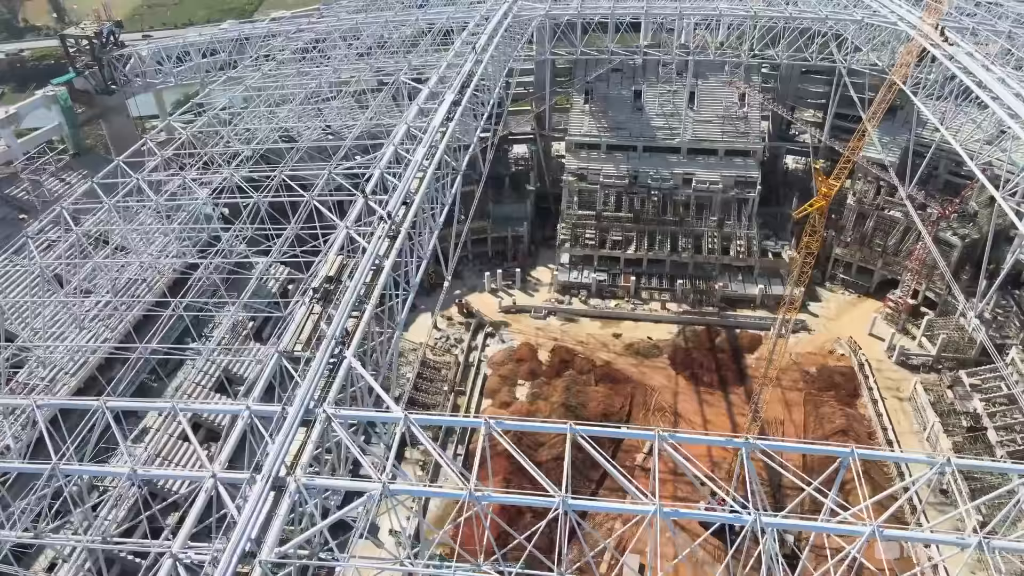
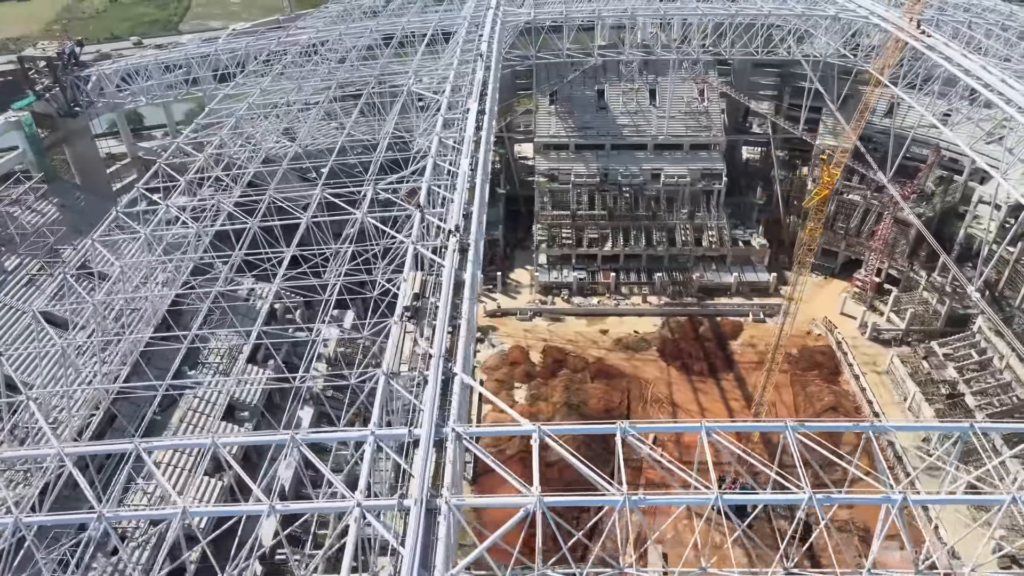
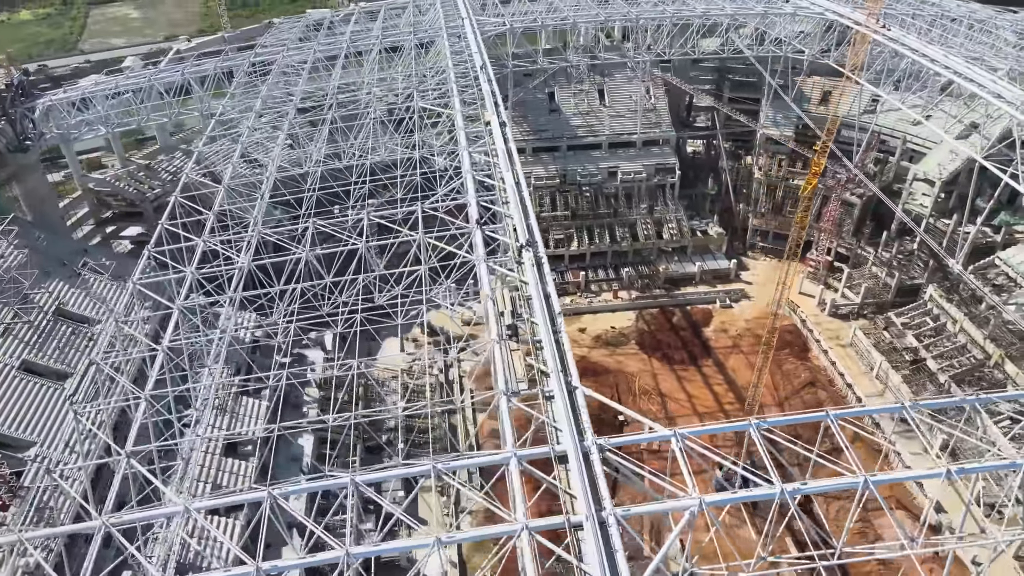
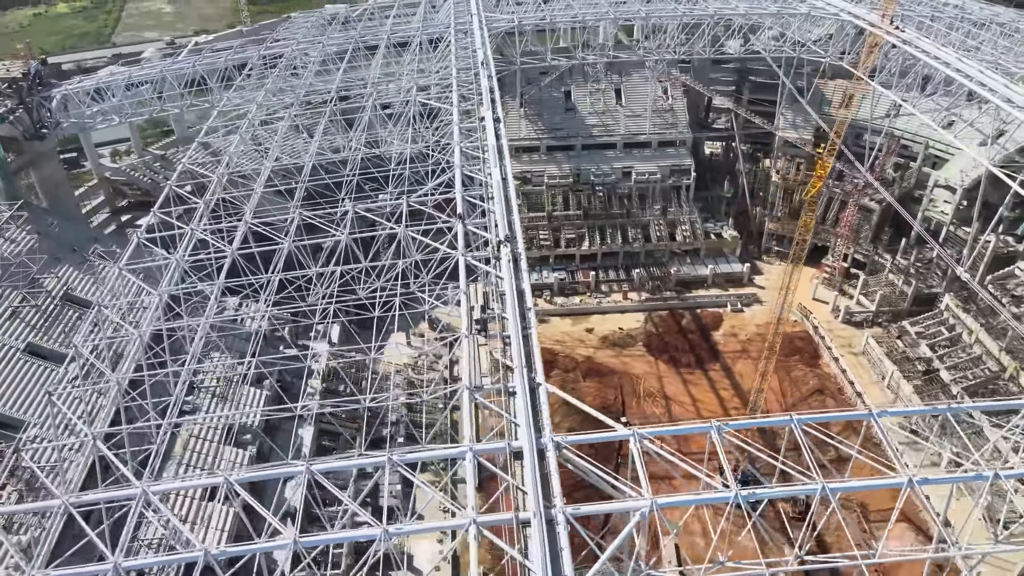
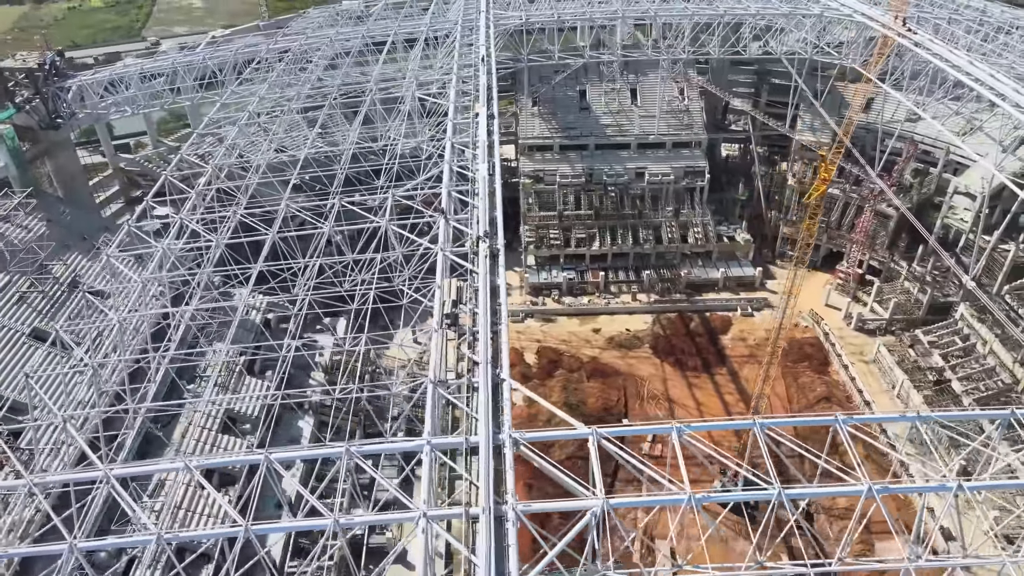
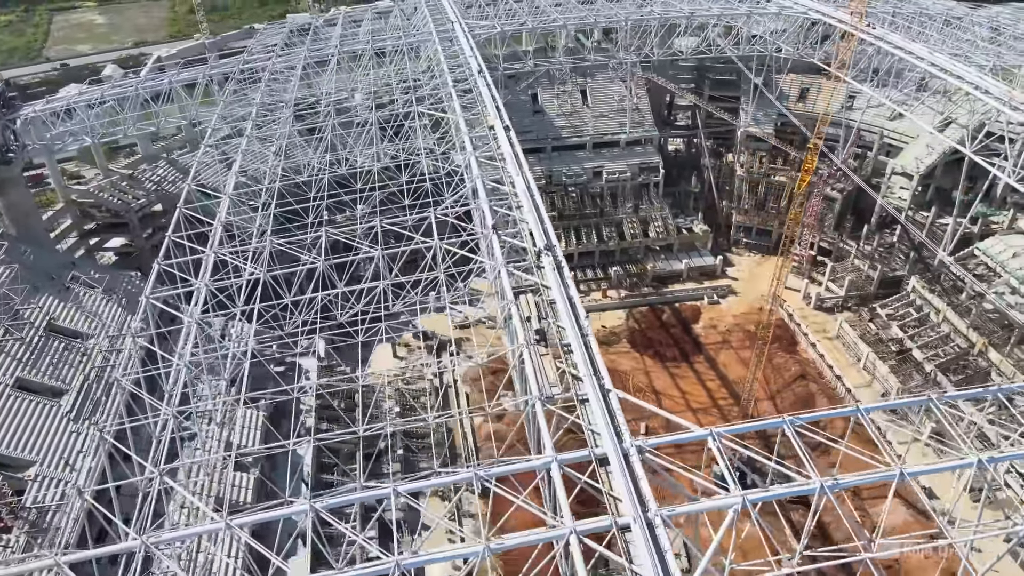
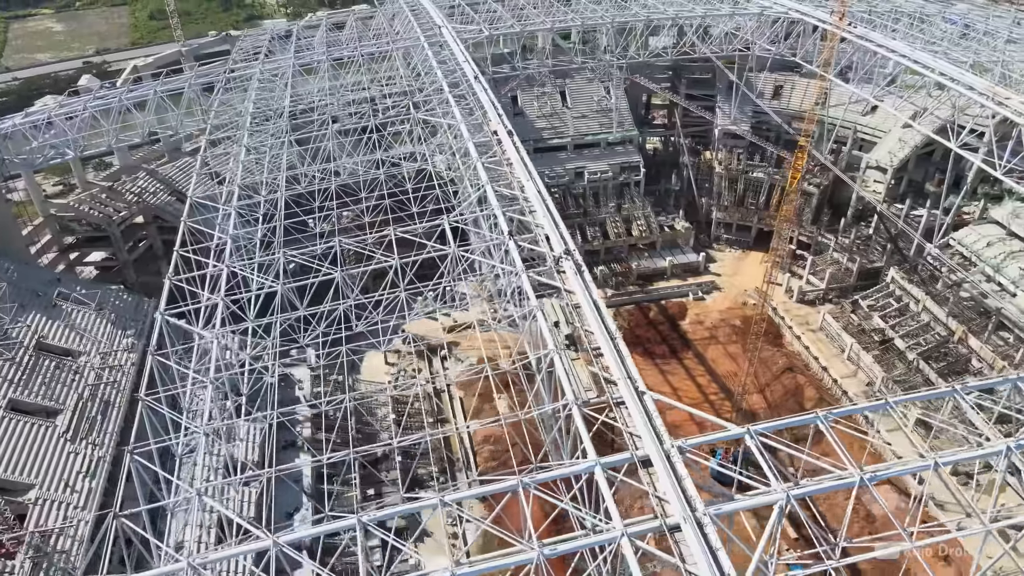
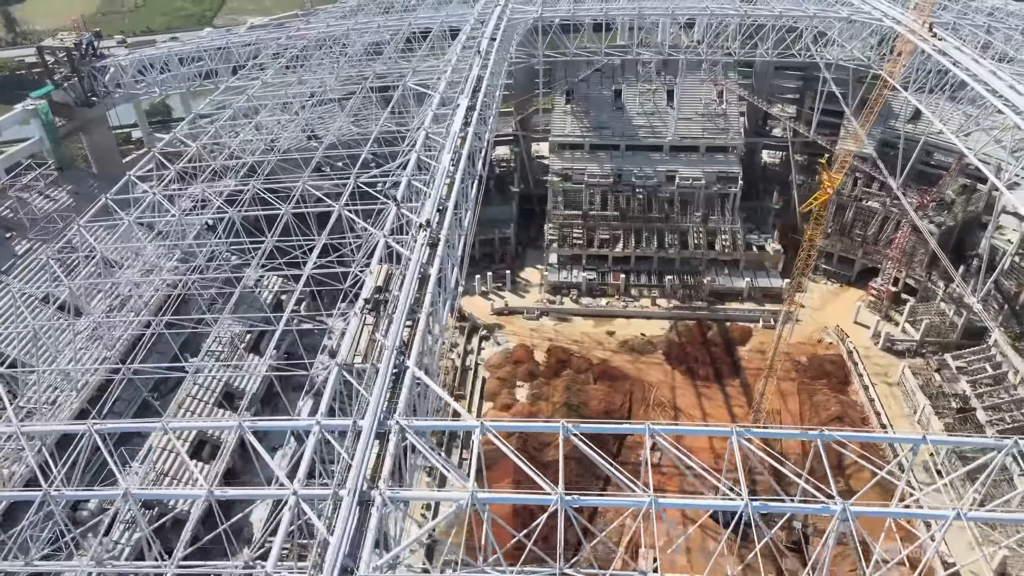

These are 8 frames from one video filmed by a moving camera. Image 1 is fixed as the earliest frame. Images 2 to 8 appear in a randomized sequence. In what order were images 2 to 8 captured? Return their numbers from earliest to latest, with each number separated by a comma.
8, 2, 5, 4, 3, 6, 7
